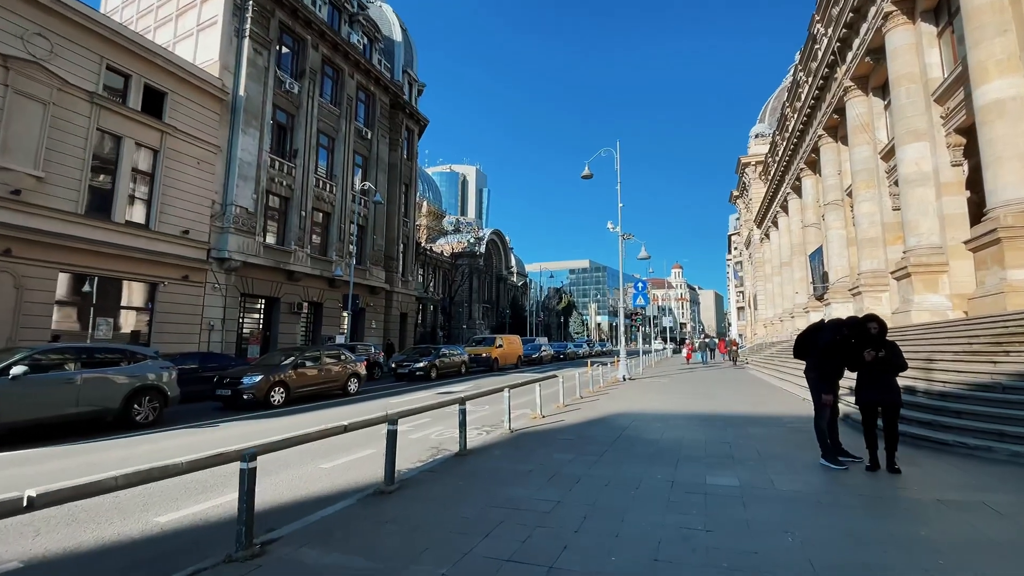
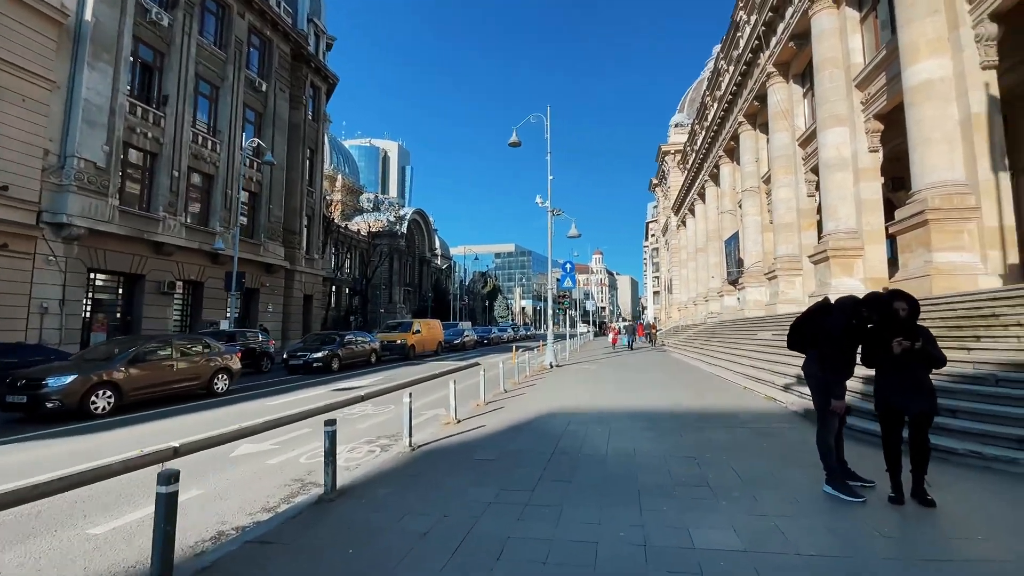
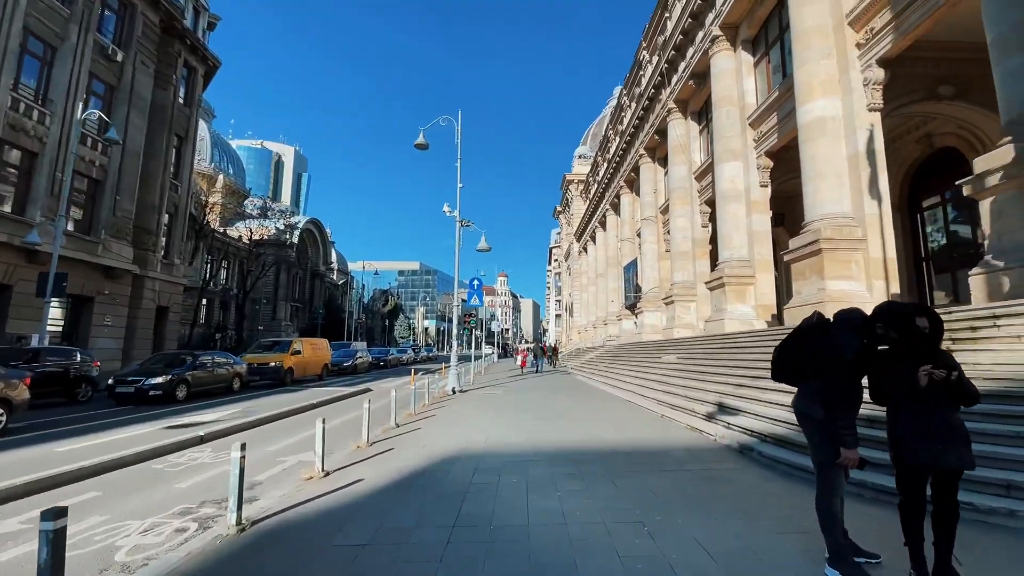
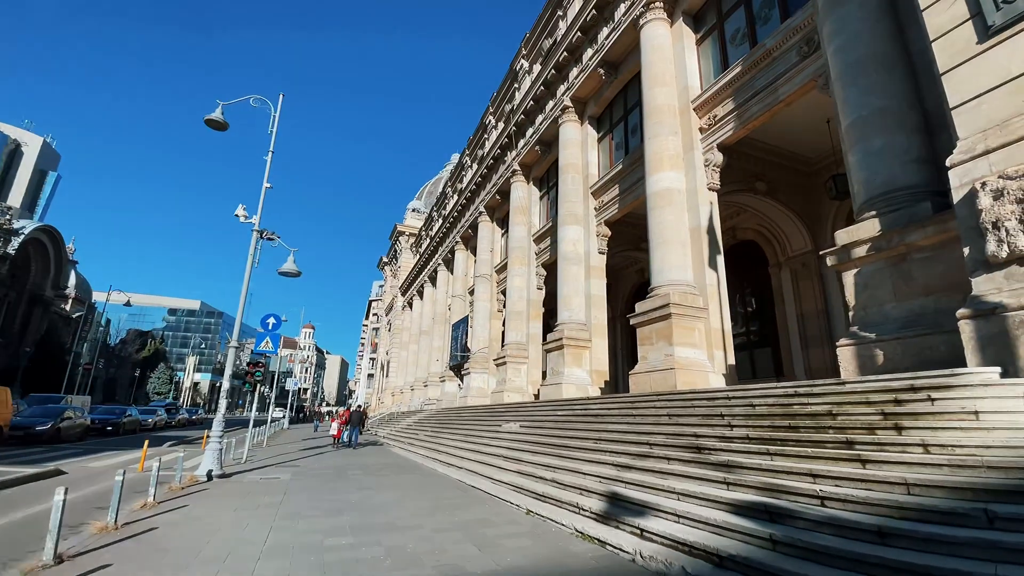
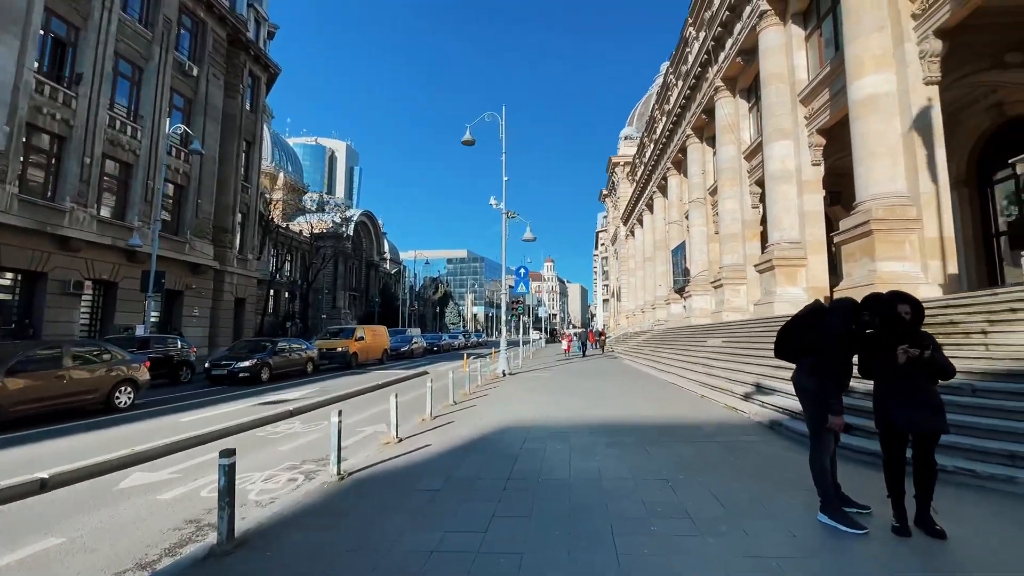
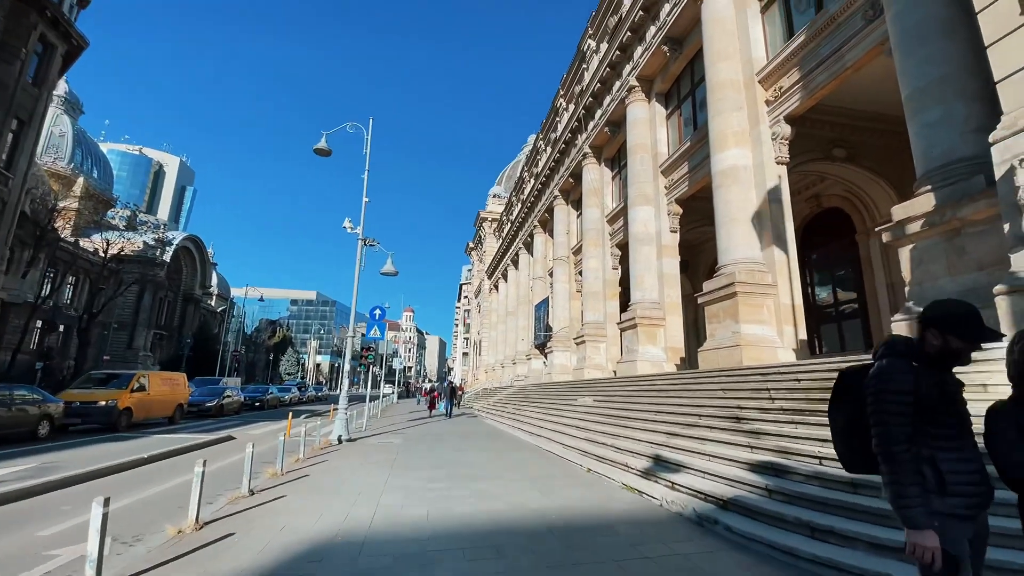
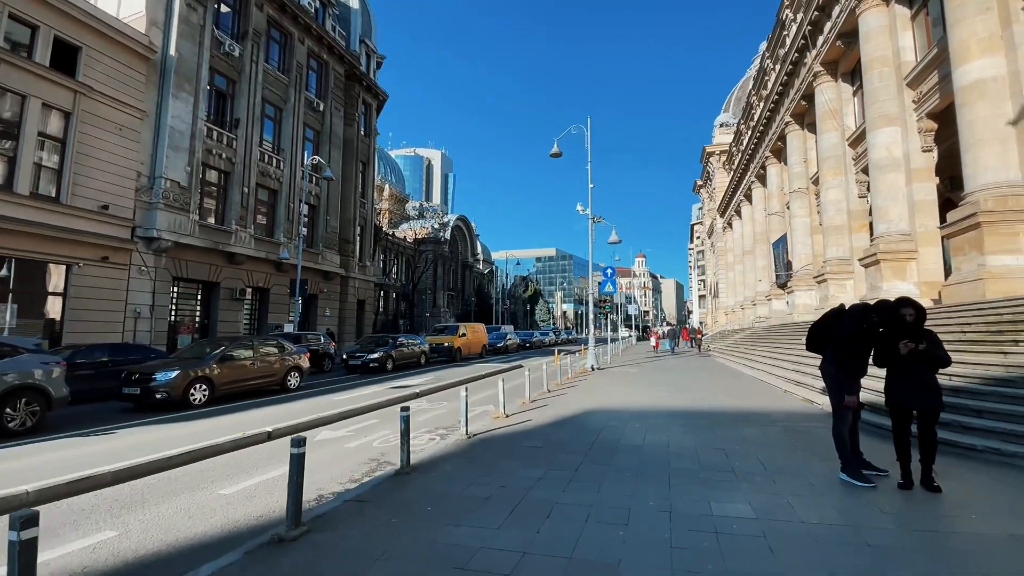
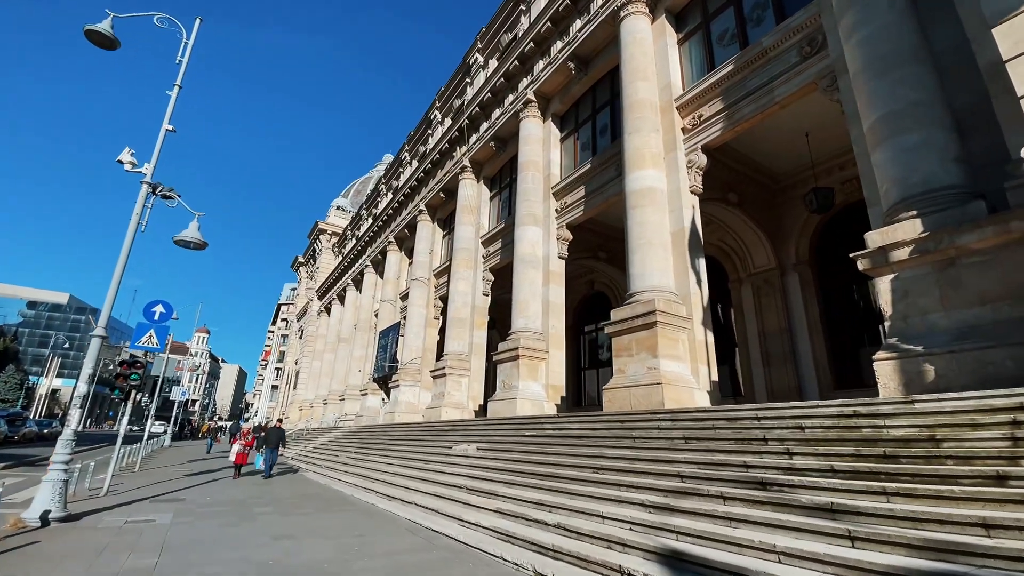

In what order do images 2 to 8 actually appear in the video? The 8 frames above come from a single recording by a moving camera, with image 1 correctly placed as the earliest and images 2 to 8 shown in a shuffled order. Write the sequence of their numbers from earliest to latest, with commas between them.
7, 2, 5, 3, 6, 4, 8
